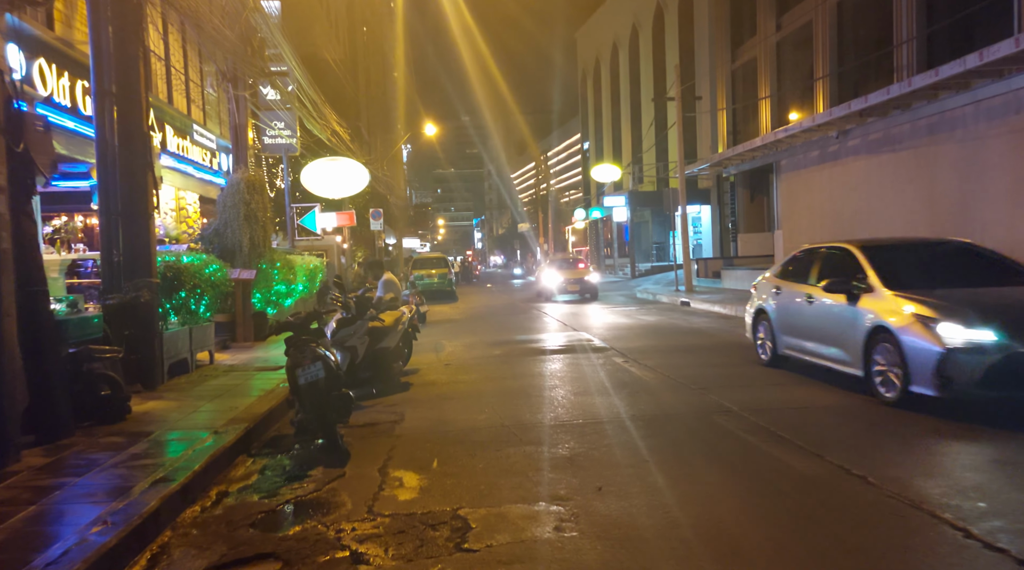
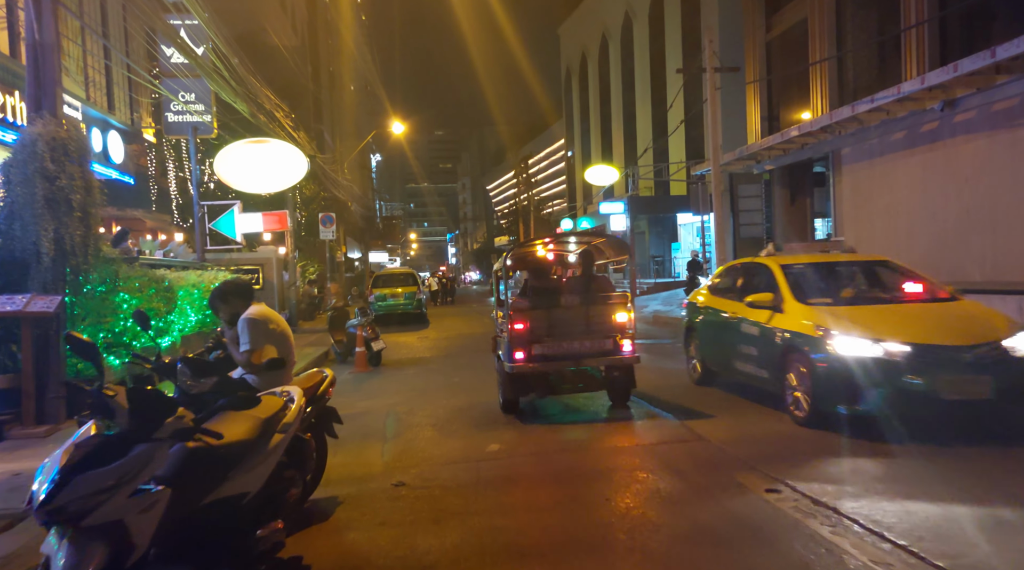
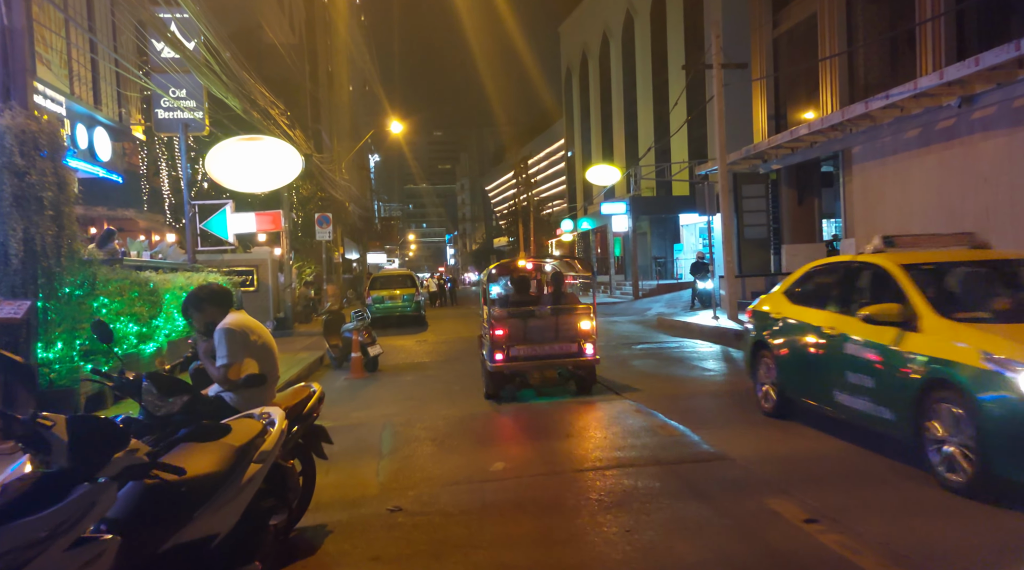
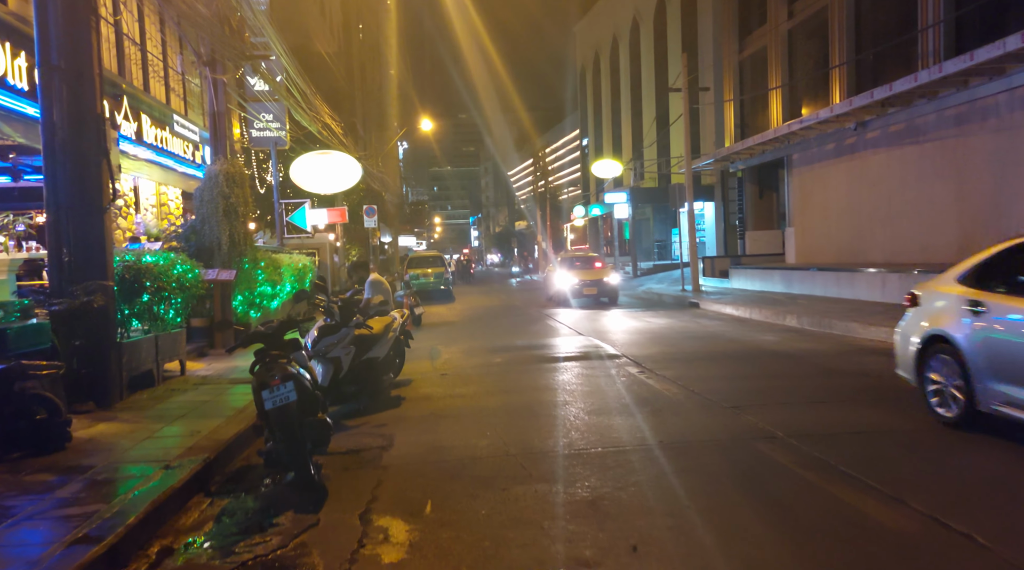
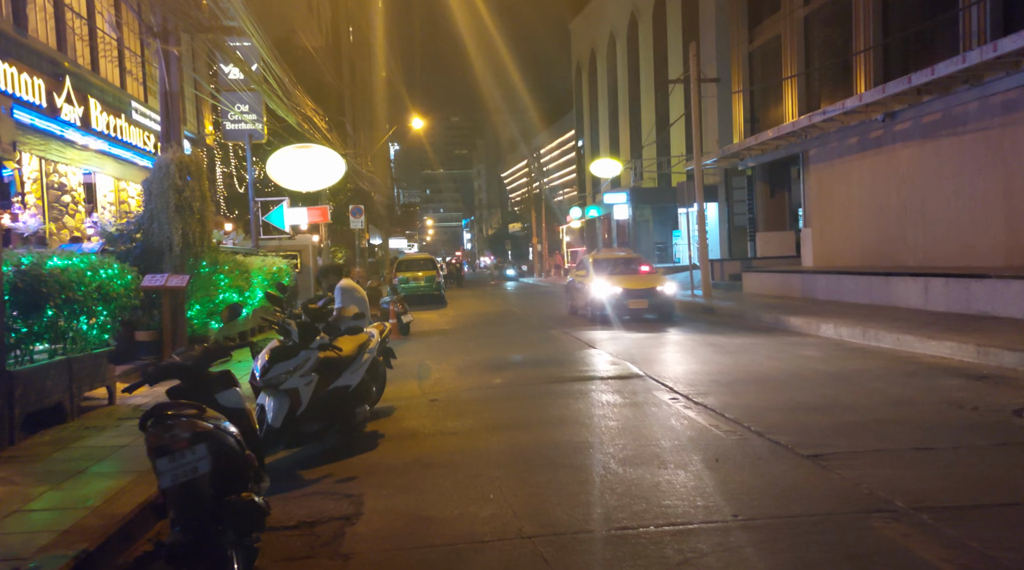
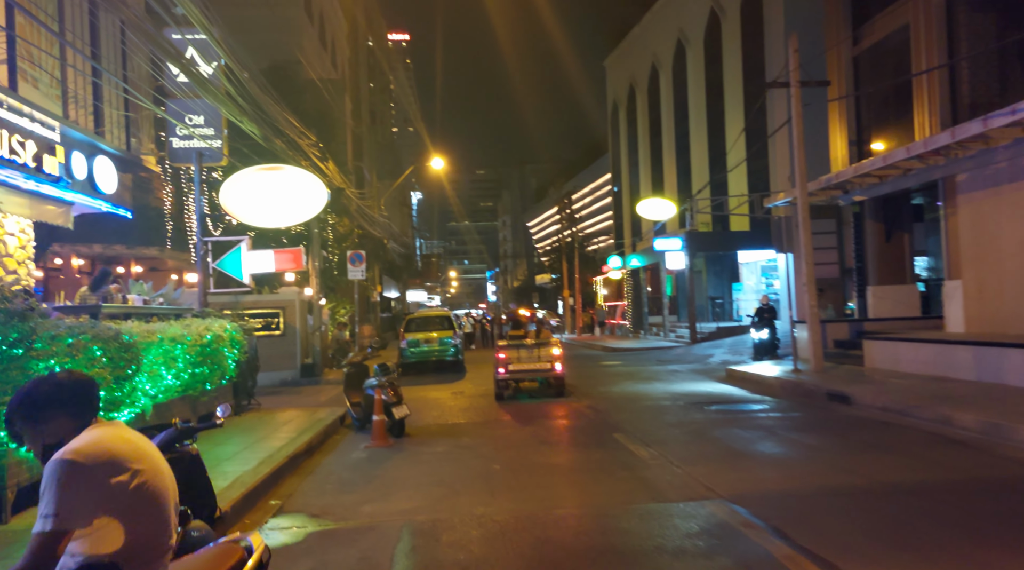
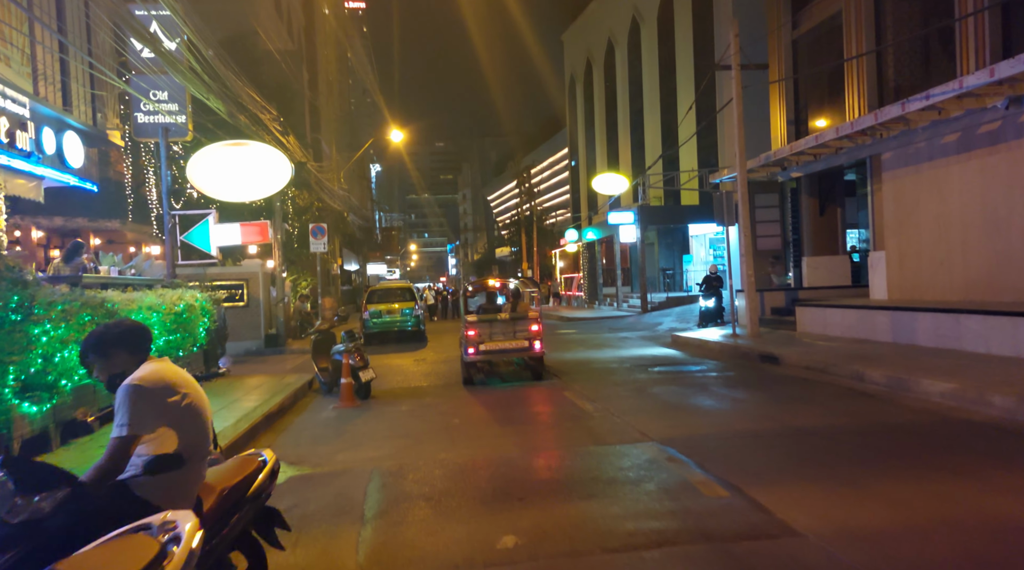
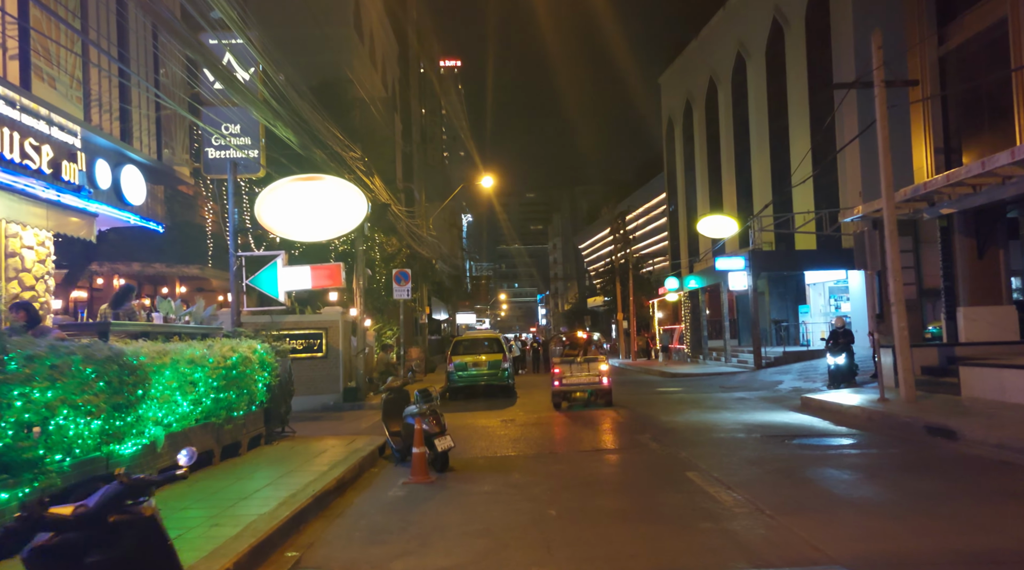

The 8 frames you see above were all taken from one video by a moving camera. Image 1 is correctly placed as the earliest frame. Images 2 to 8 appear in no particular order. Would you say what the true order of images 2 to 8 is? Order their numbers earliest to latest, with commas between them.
4, 5, 2, 3, 7, 6, 8
